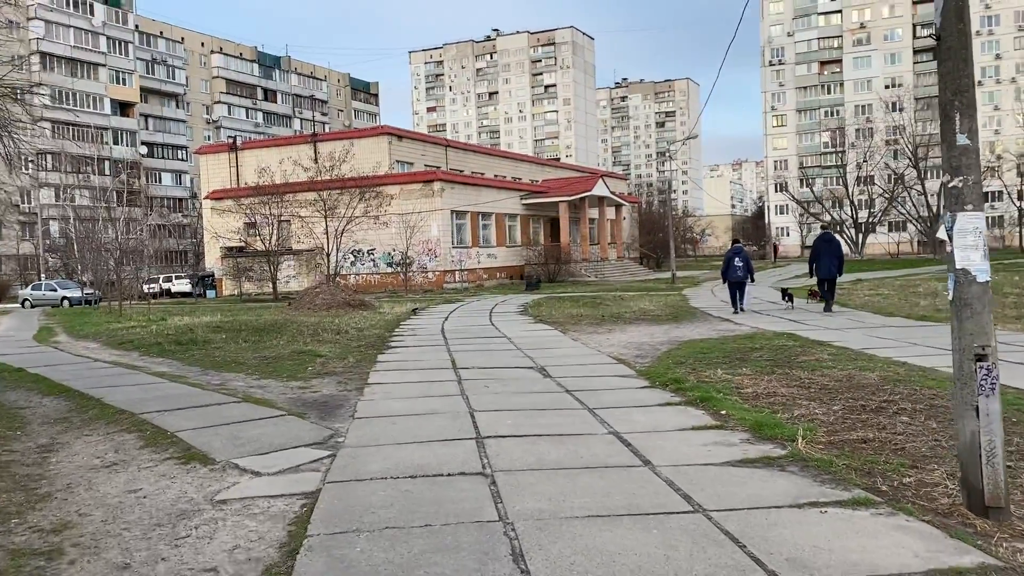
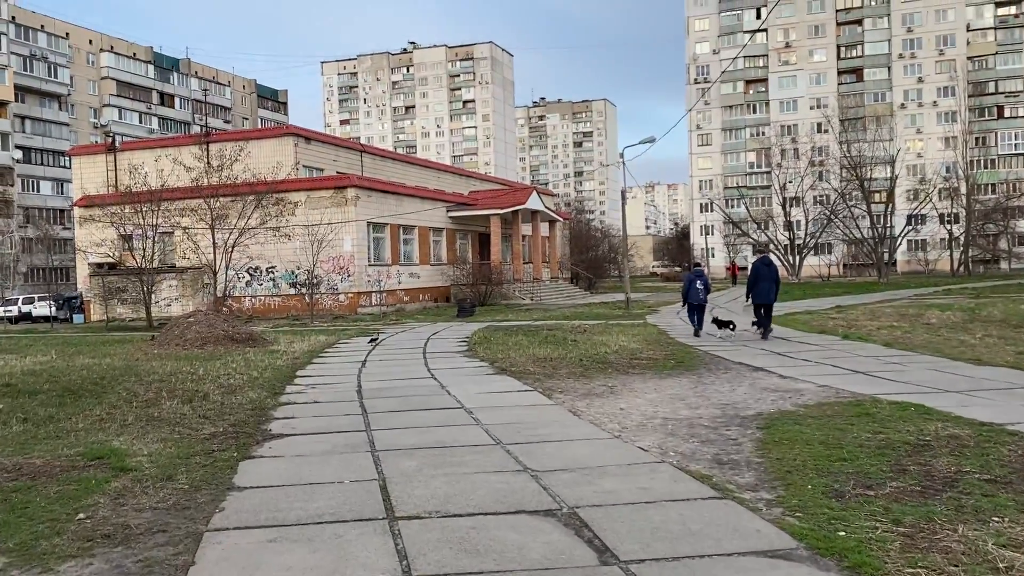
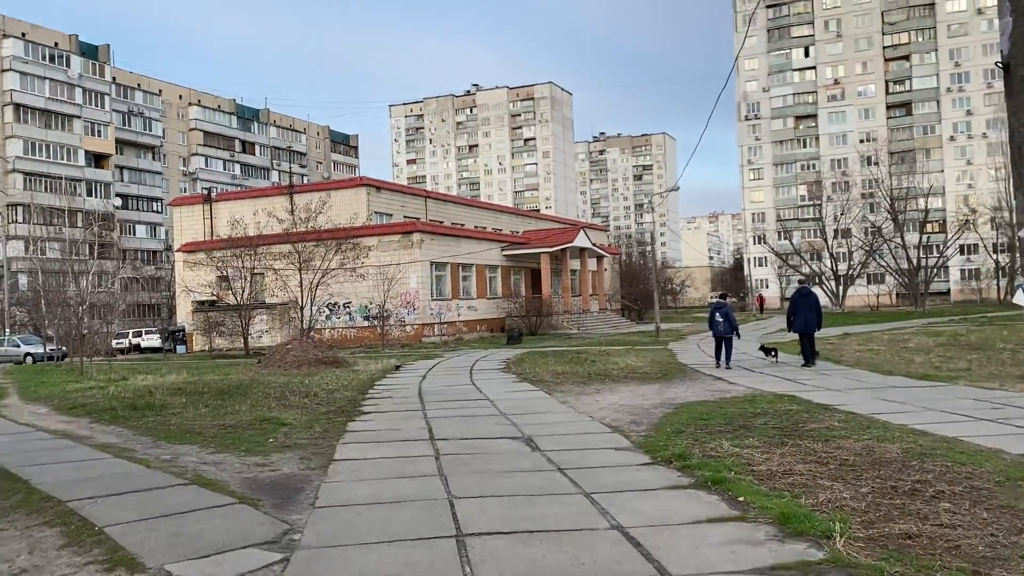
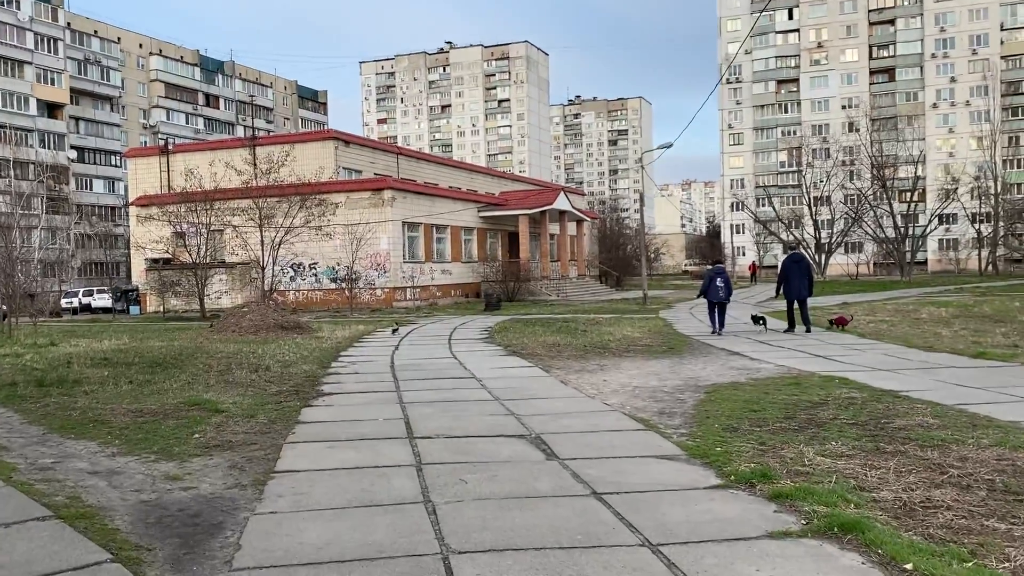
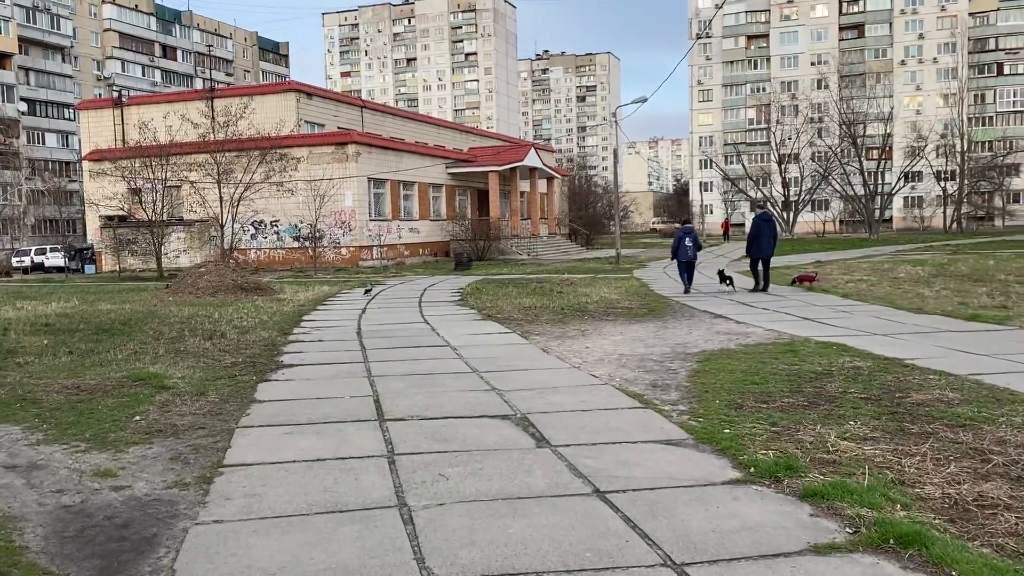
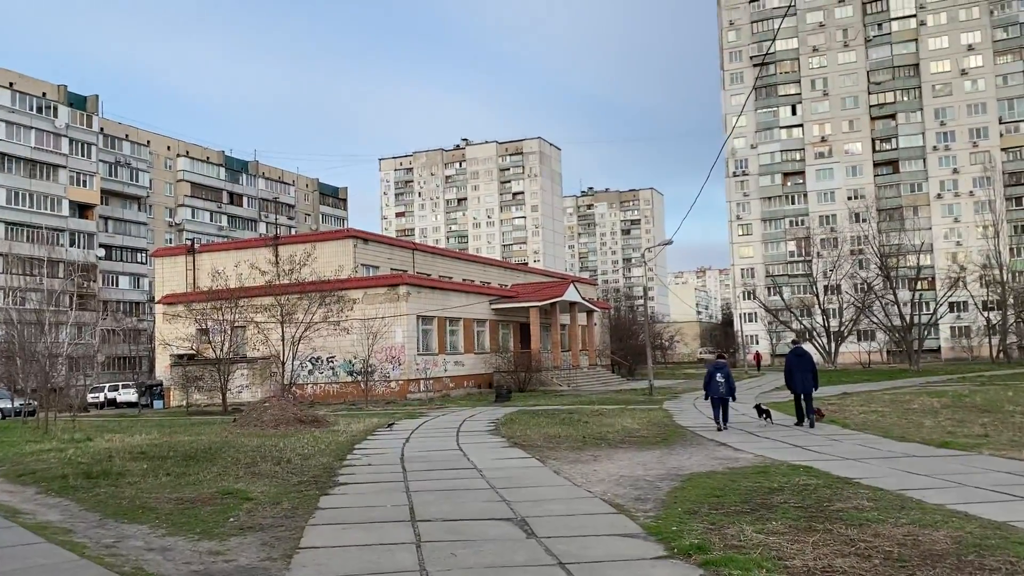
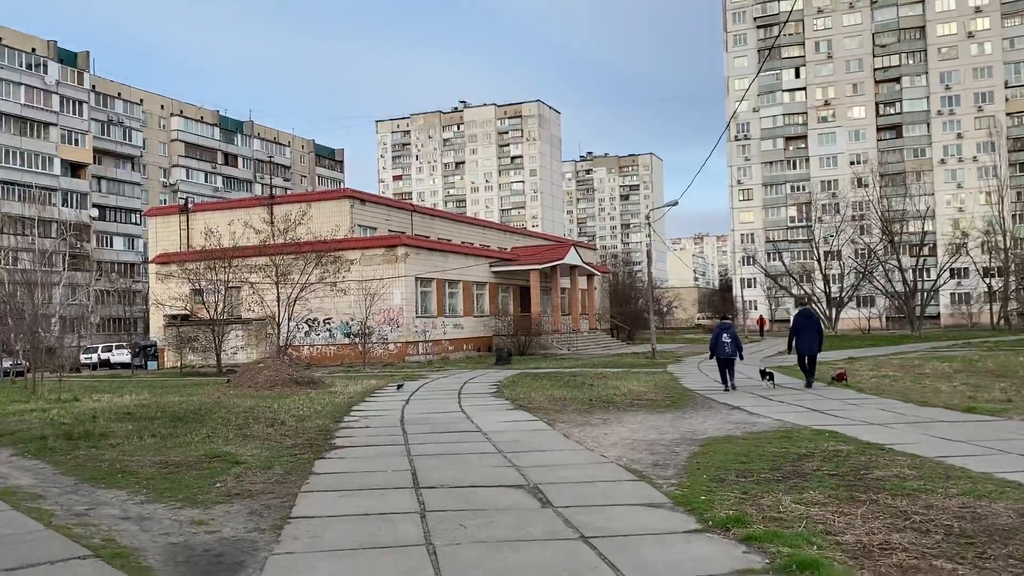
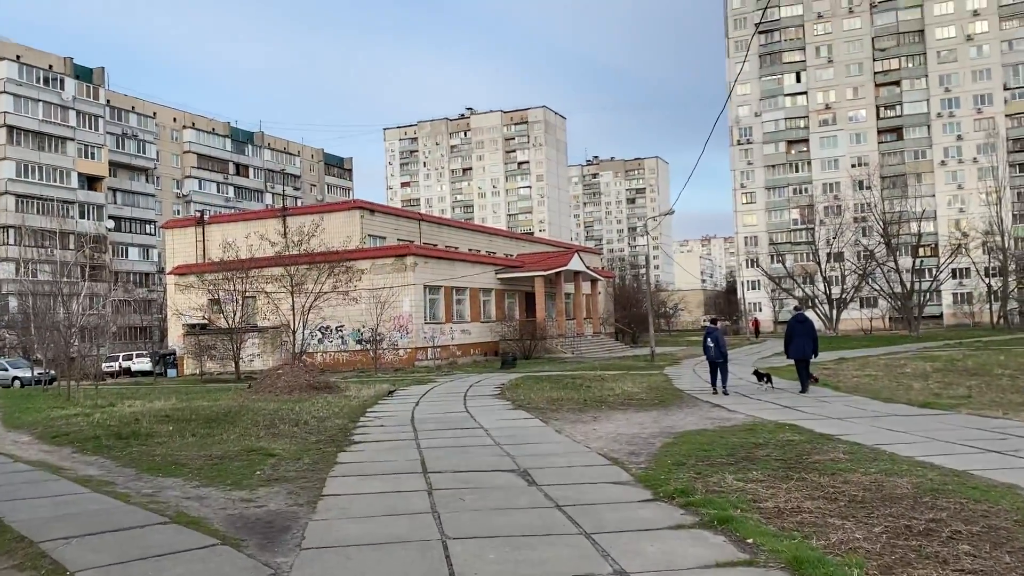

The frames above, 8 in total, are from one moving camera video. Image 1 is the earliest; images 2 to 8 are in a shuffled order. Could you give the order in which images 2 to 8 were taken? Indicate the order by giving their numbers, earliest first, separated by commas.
3, 8, 6, 7, 4, 5, 2
